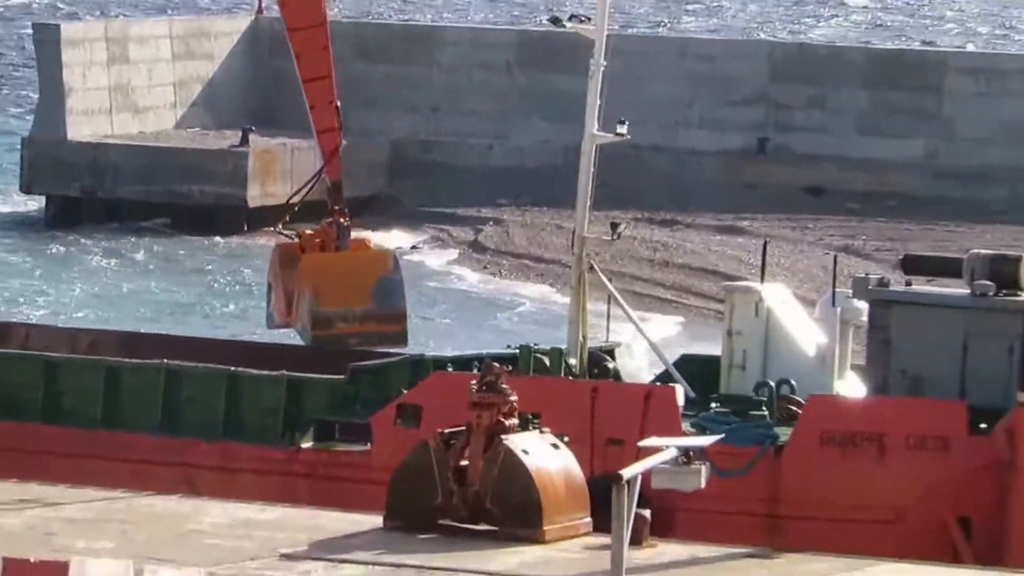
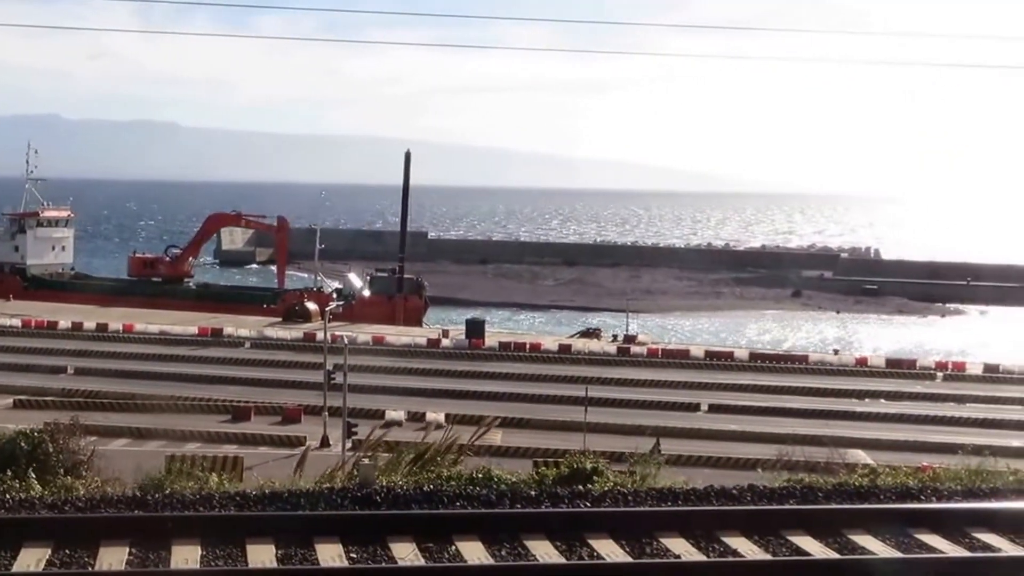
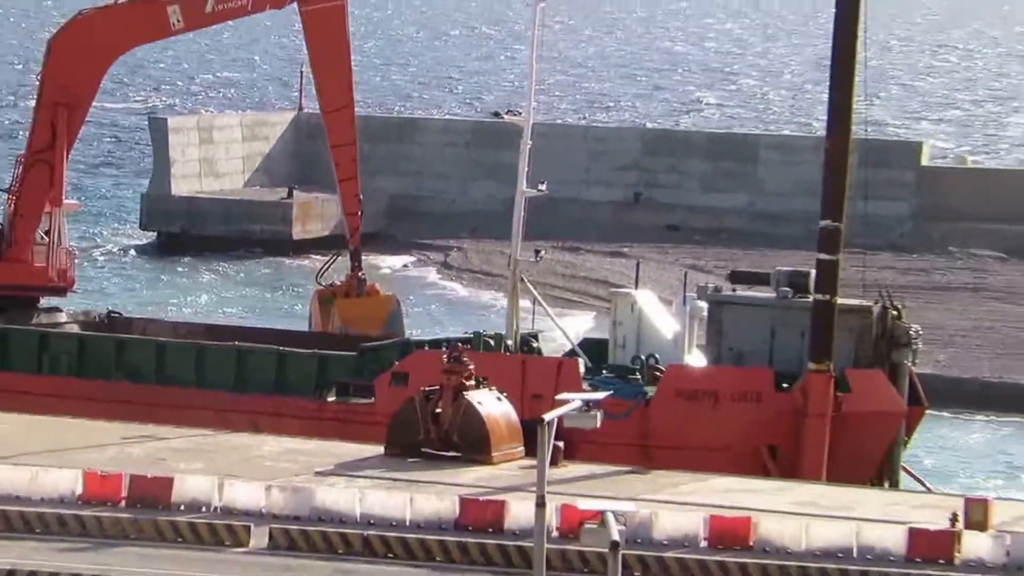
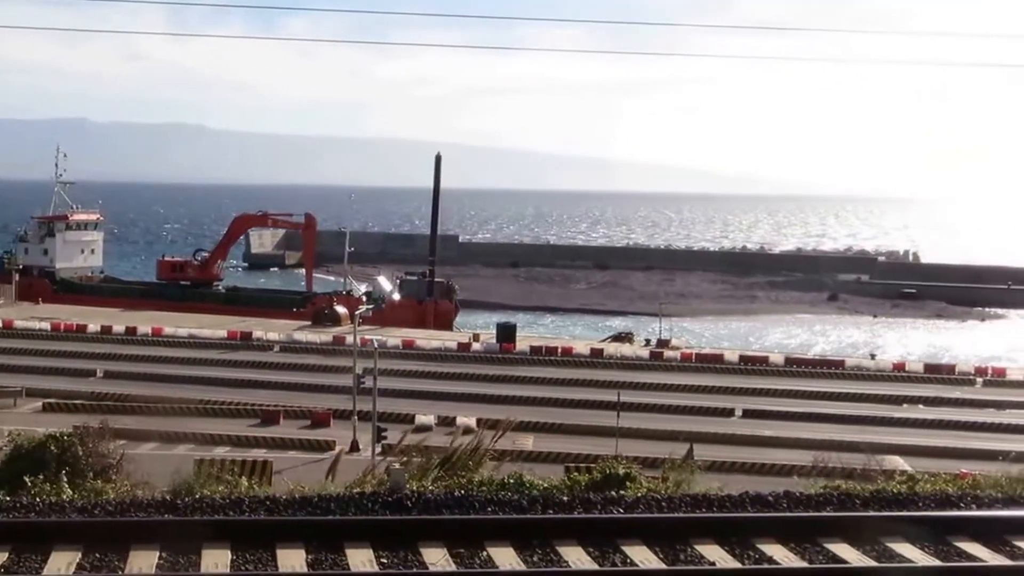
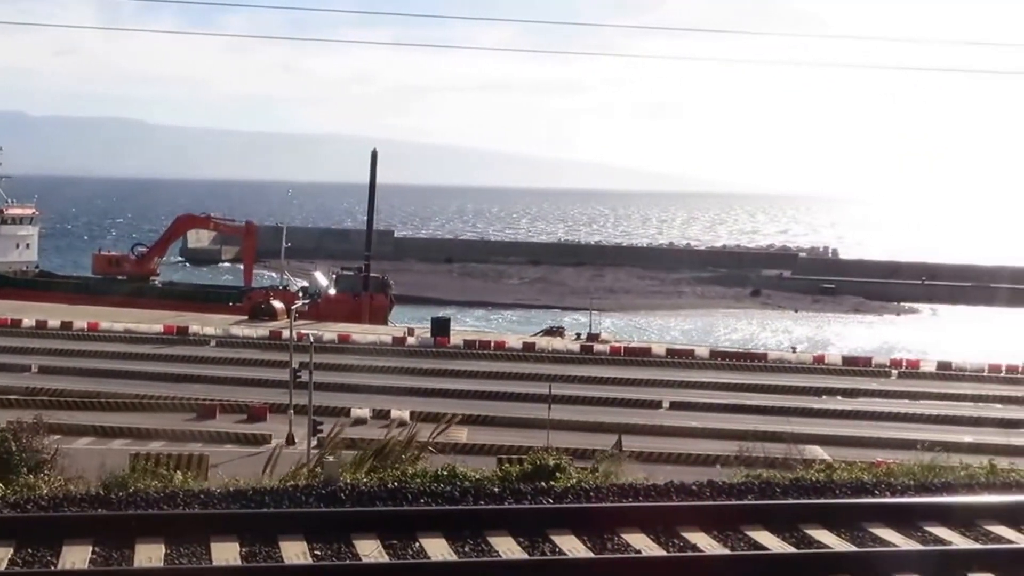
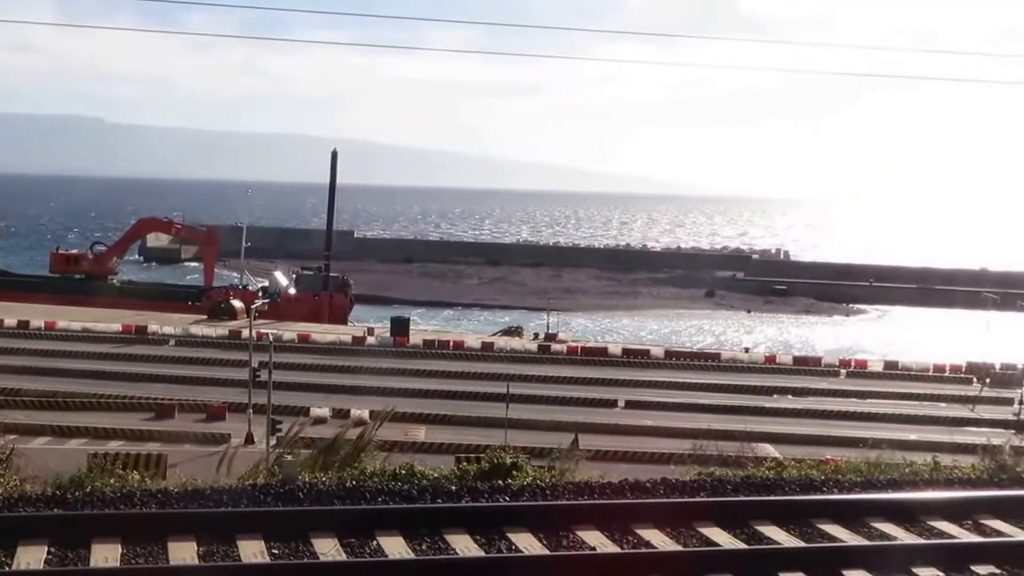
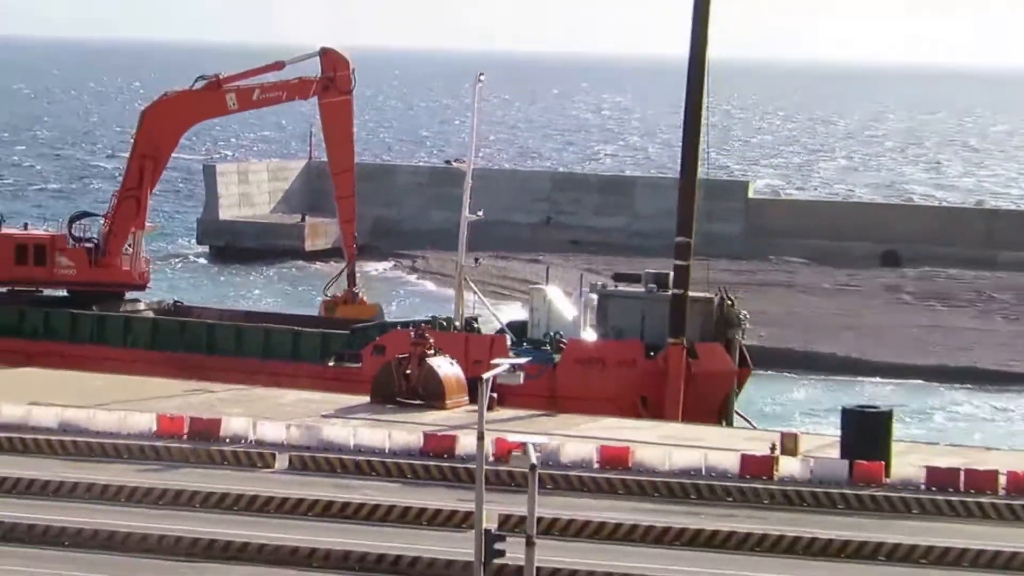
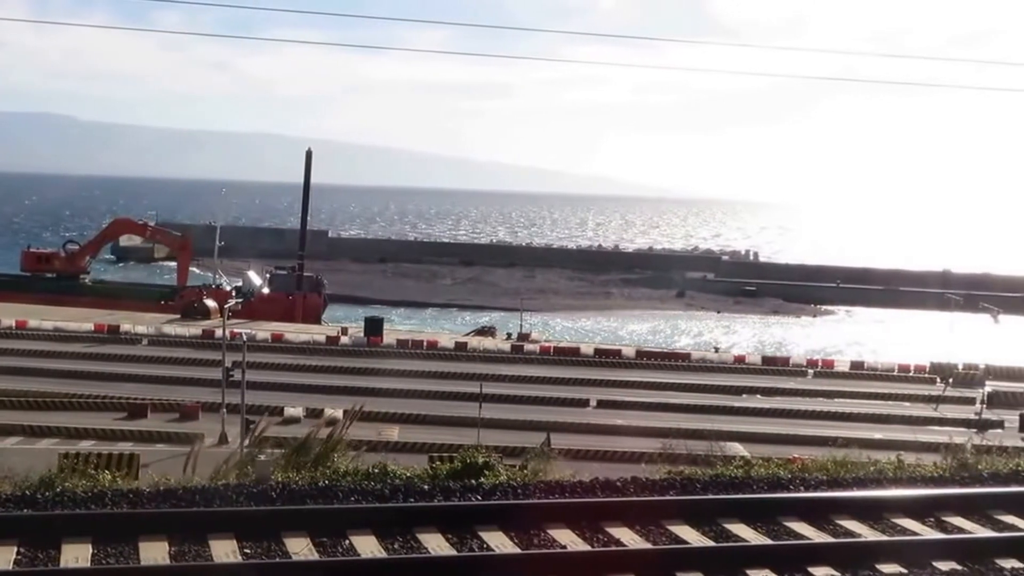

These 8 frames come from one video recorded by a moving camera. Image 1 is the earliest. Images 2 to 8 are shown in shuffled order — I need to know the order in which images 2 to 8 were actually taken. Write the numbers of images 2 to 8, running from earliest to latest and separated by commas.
3, 7, 4, 2, 5, 6, 8
